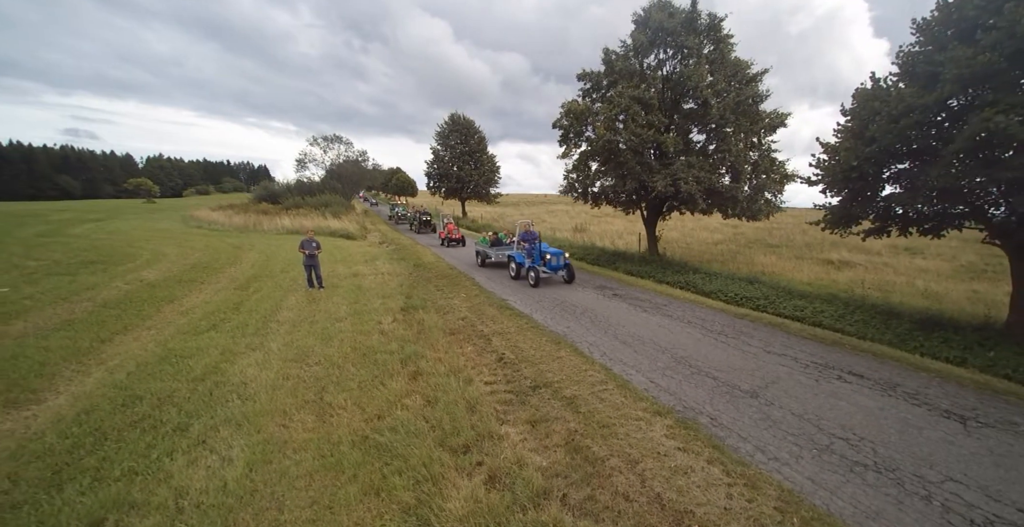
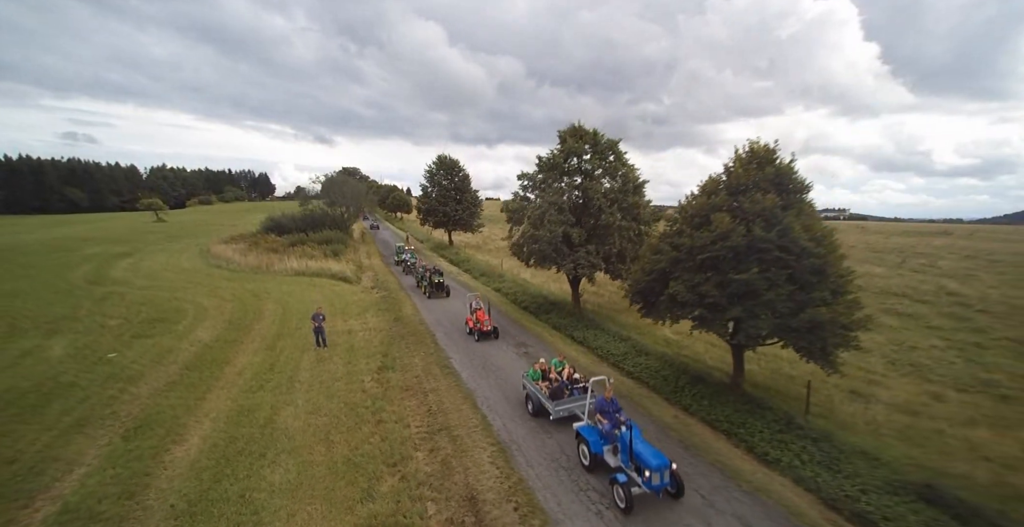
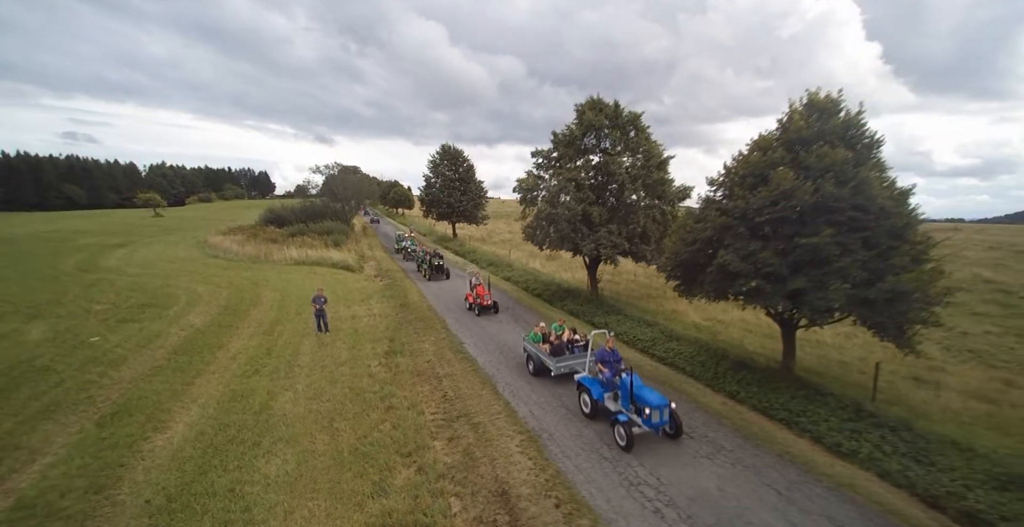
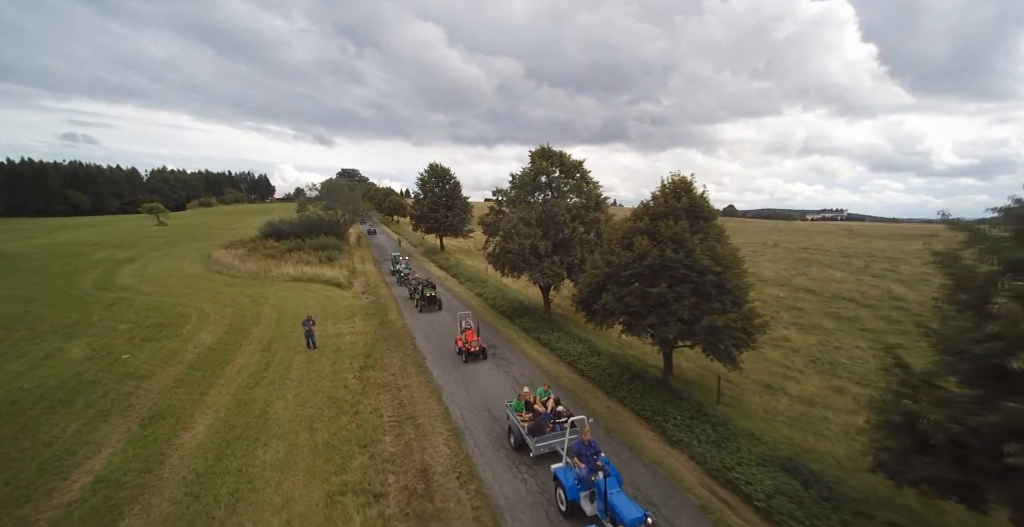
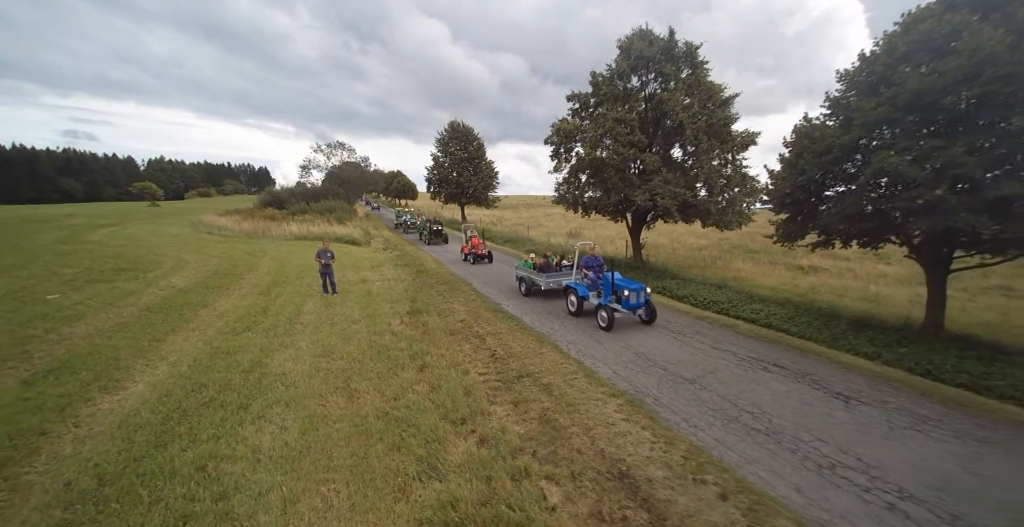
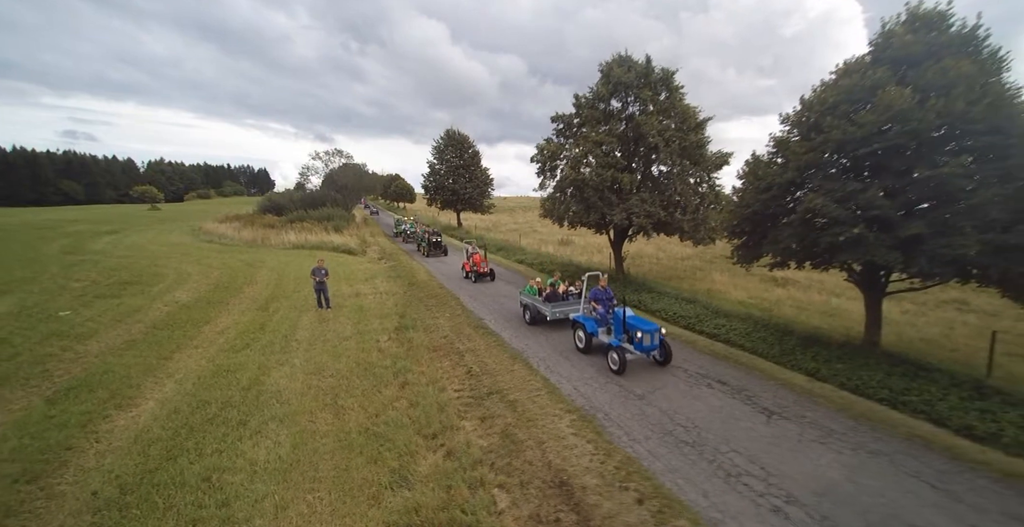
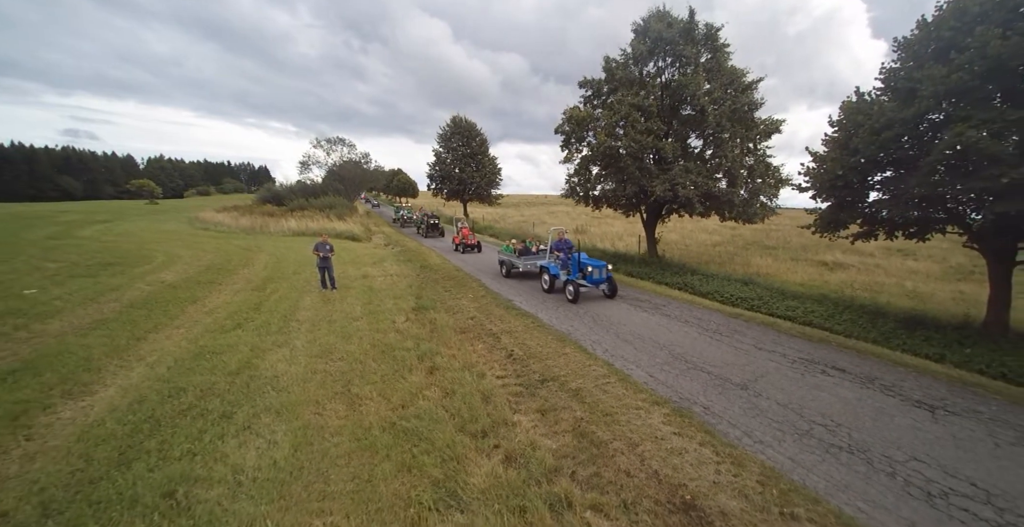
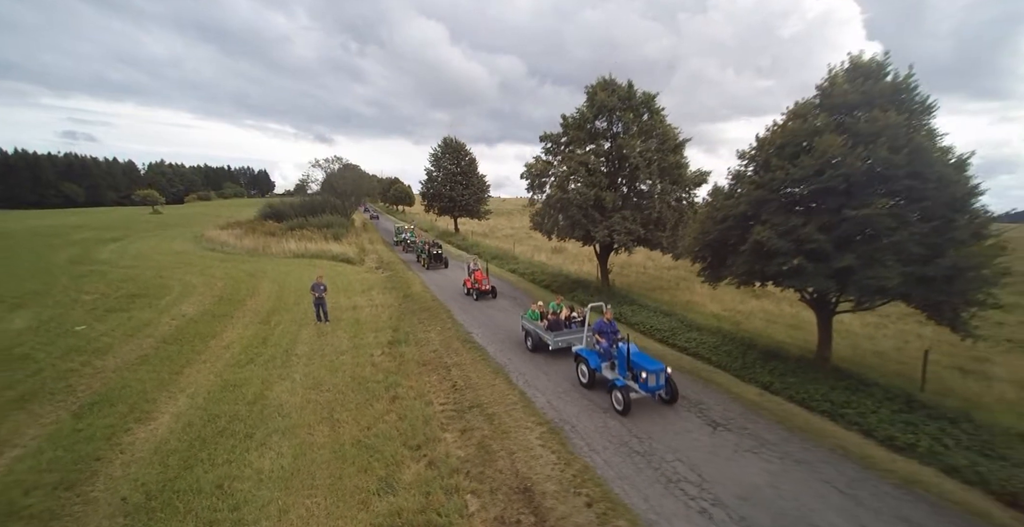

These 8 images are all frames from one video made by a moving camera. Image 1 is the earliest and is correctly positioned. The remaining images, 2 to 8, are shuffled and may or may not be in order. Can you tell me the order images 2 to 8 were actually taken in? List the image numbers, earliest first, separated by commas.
7, 5, 6, 8, 3, 2, 4
